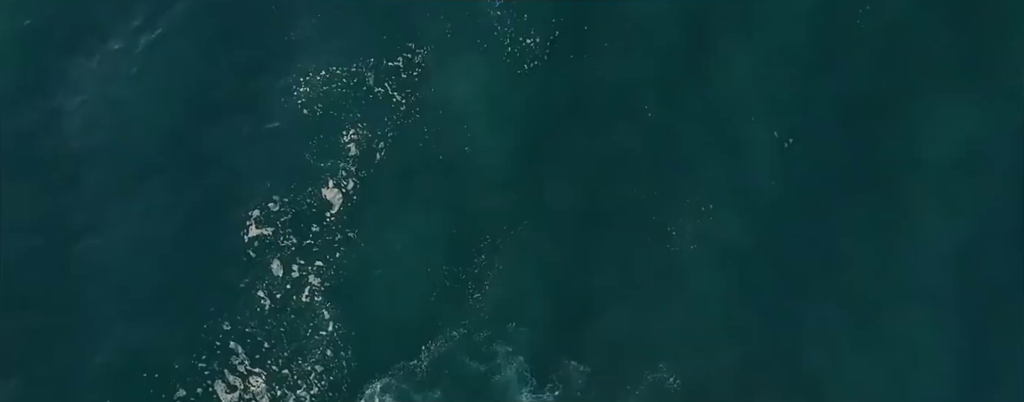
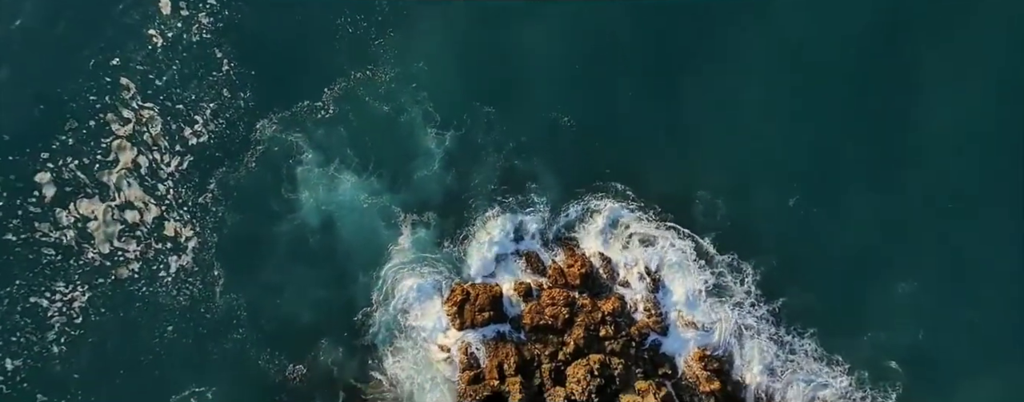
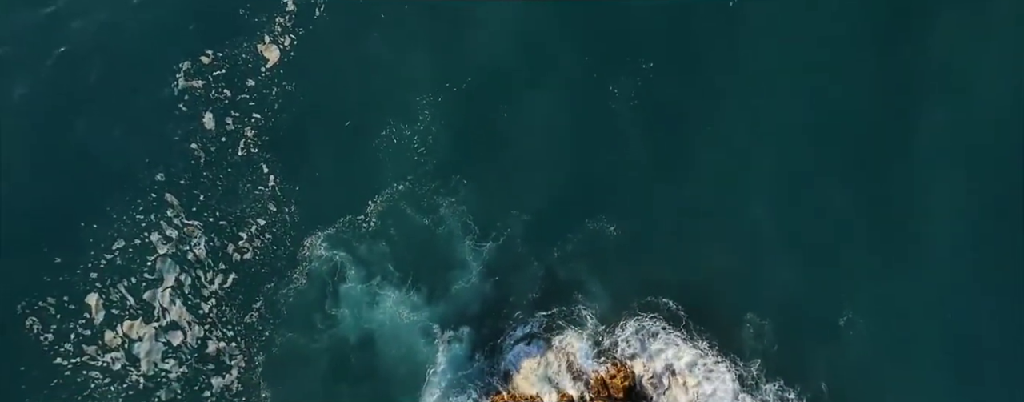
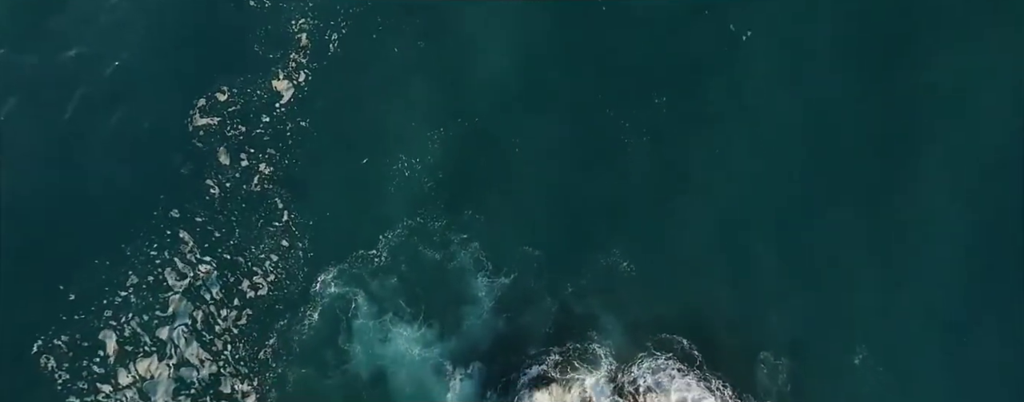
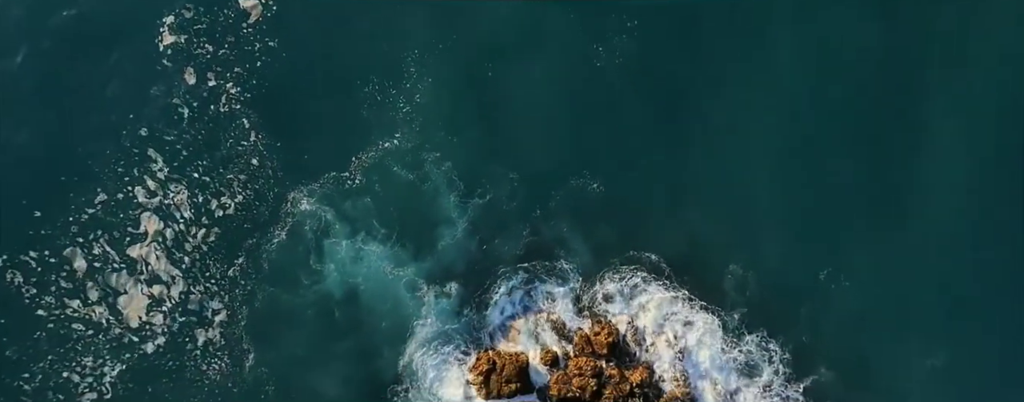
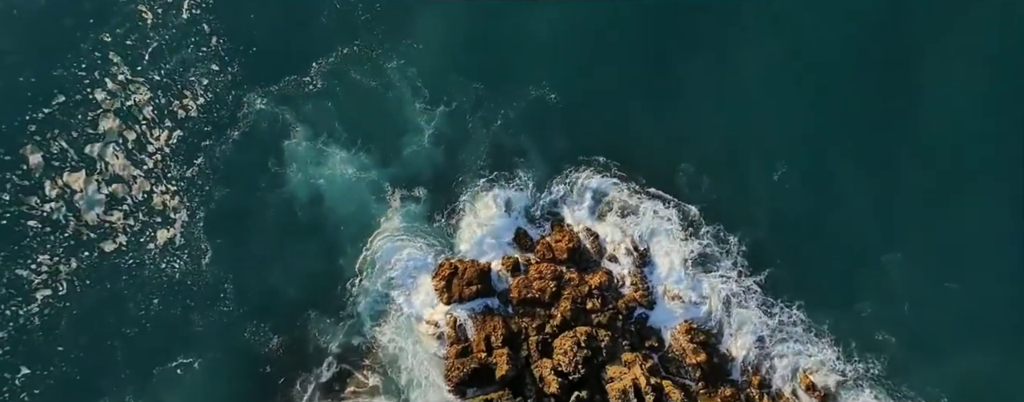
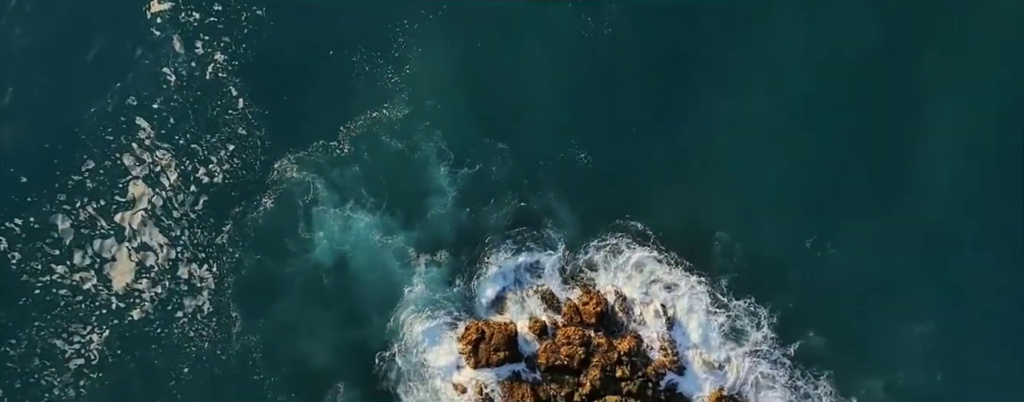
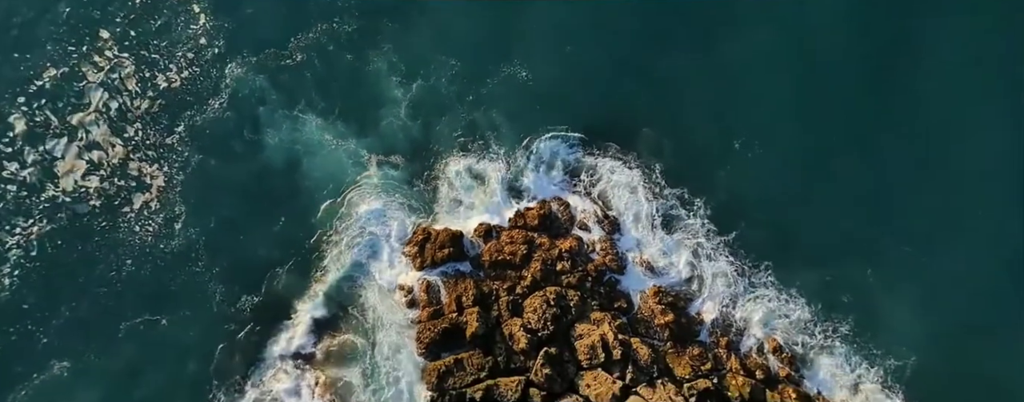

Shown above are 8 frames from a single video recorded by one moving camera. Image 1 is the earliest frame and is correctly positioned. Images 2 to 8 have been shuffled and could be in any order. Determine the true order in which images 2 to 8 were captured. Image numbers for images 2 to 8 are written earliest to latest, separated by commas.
4, 3, 5, 7, 2, 6, 8
